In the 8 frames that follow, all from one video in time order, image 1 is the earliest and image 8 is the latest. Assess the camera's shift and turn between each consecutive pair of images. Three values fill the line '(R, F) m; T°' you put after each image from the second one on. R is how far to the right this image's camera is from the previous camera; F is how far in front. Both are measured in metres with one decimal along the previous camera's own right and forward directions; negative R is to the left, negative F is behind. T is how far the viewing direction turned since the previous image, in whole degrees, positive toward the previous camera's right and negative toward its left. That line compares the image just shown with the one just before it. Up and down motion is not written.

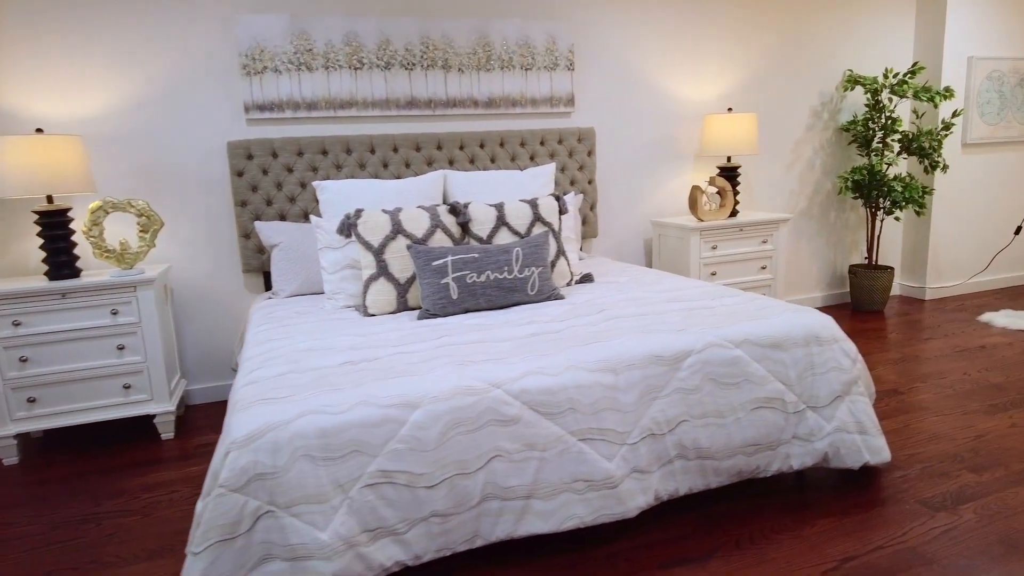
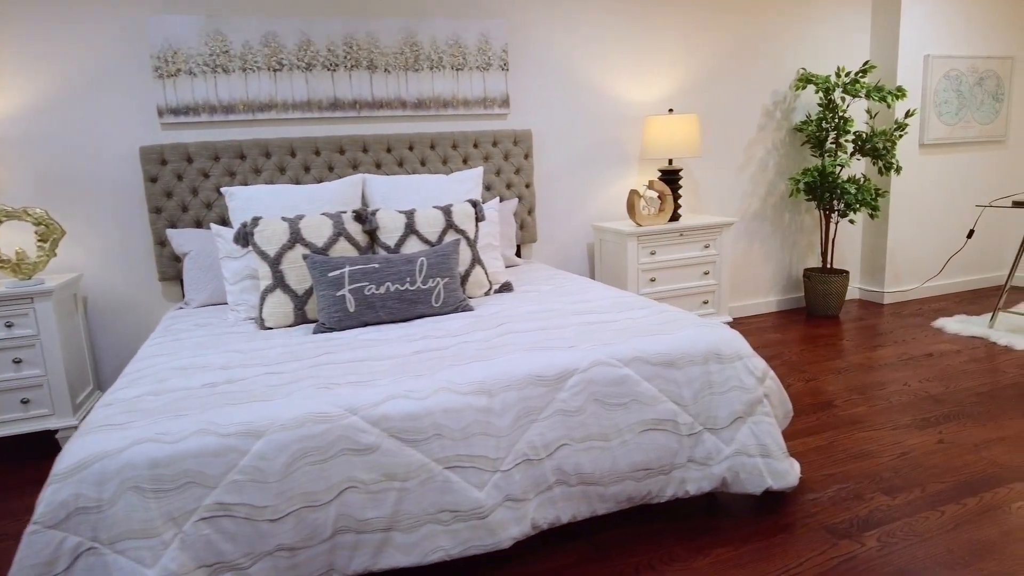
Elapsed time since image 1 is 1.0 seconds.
(+0.3, +0.1) m; 0°
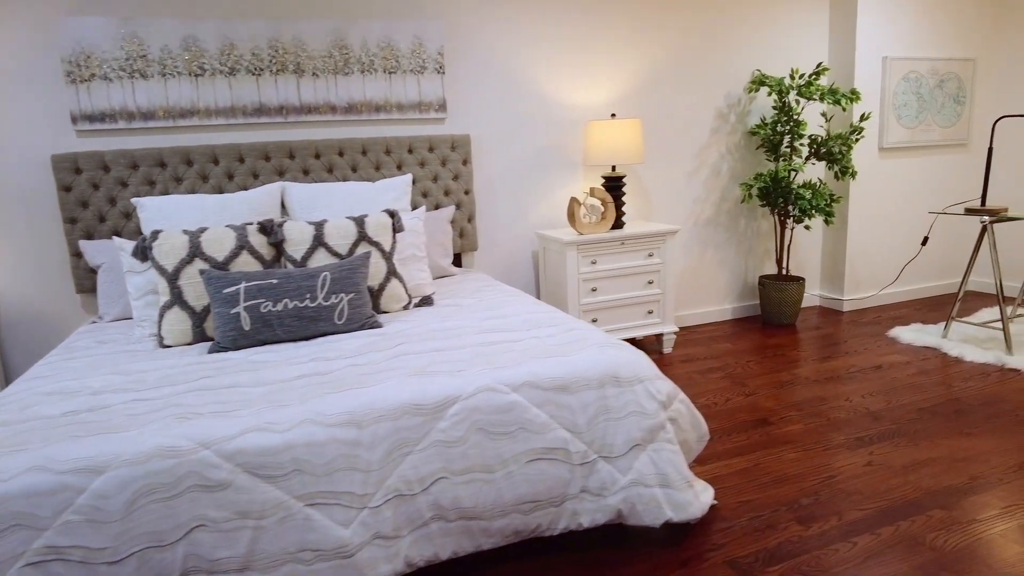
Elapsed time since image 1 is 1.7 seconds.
(+0.3, +0.1) m; 0°
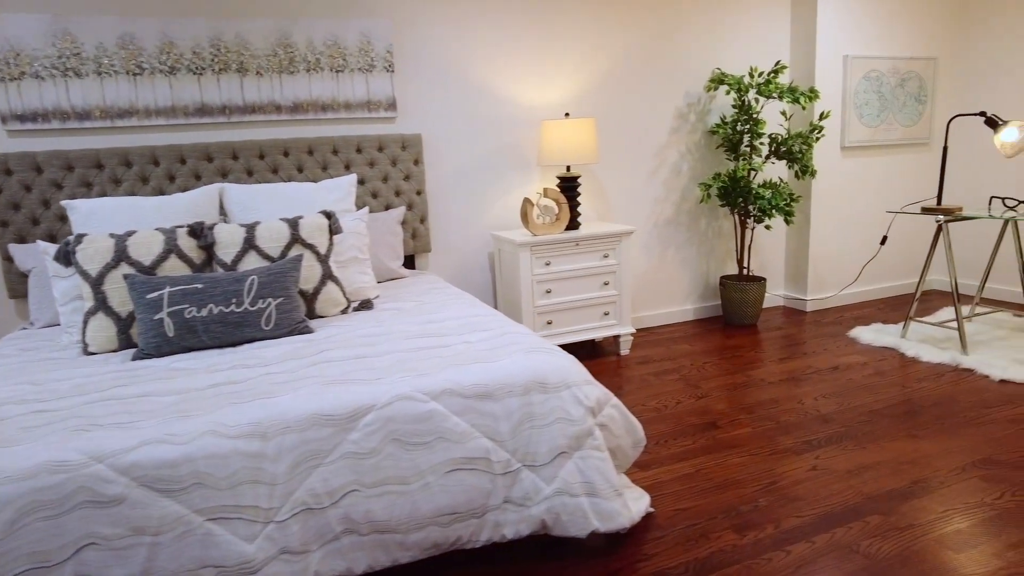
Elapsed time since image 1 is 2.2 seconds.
(+0.2, +0.1) m; +1°
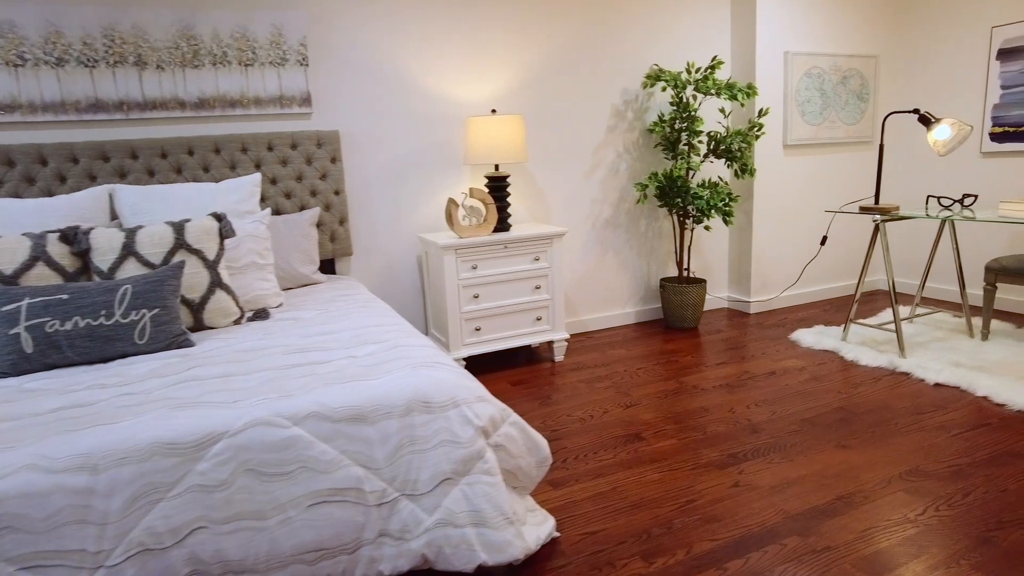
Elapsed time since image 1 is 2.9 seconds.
(+0.2, +0.2) m; +2°
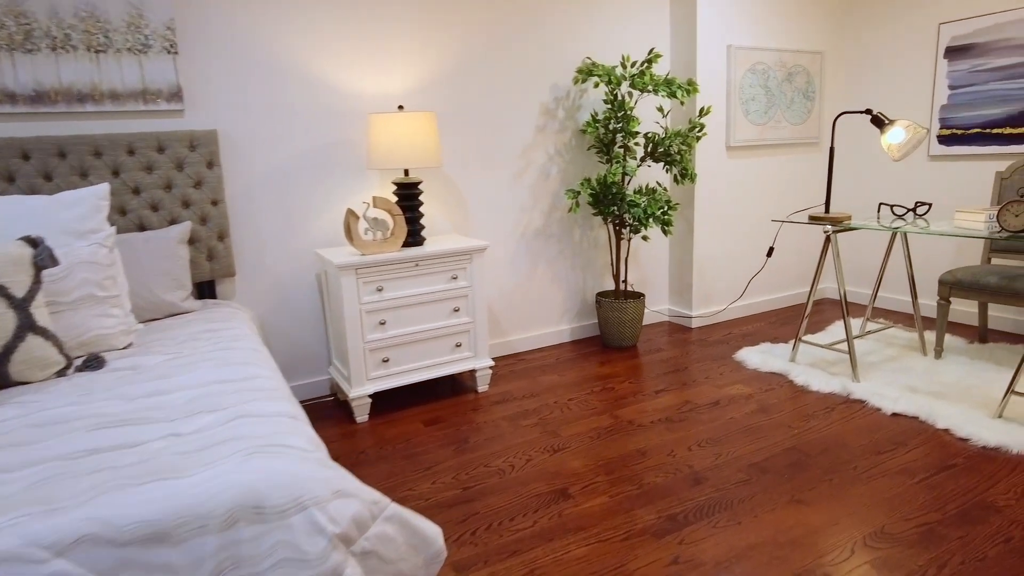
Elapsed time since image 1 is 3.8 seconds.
(+0.2, +0.4) m; +4°
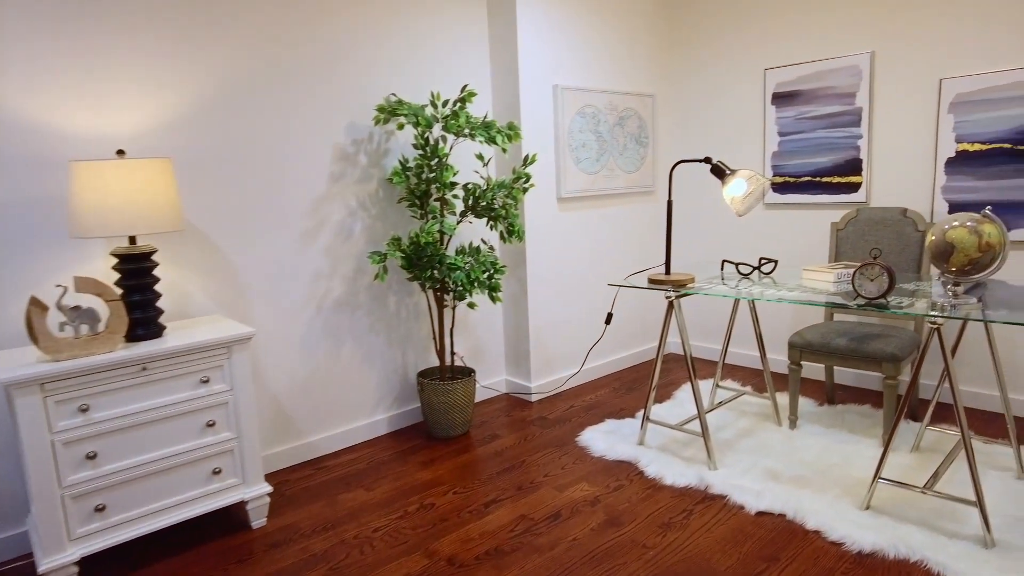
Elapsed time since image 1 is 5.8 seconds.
(+0.3, +0.6) m; +12°
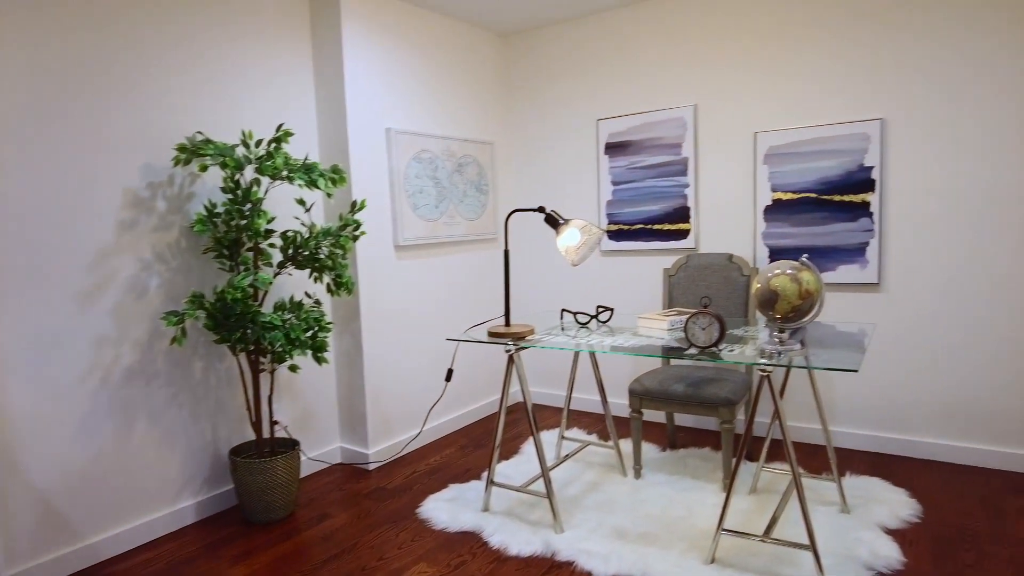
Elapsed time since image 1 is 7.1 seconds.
(+0.1, +0.2) m; +12°
